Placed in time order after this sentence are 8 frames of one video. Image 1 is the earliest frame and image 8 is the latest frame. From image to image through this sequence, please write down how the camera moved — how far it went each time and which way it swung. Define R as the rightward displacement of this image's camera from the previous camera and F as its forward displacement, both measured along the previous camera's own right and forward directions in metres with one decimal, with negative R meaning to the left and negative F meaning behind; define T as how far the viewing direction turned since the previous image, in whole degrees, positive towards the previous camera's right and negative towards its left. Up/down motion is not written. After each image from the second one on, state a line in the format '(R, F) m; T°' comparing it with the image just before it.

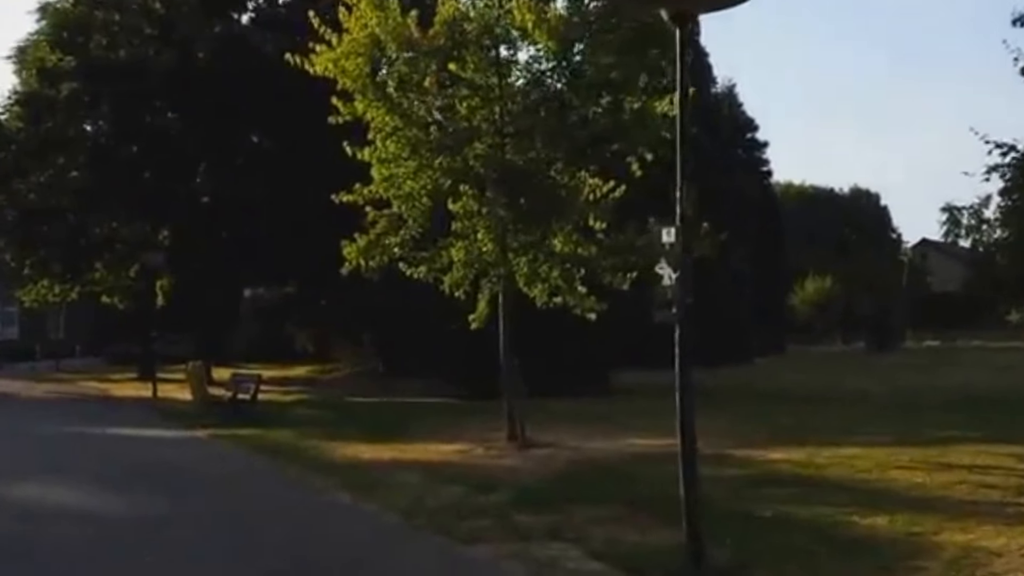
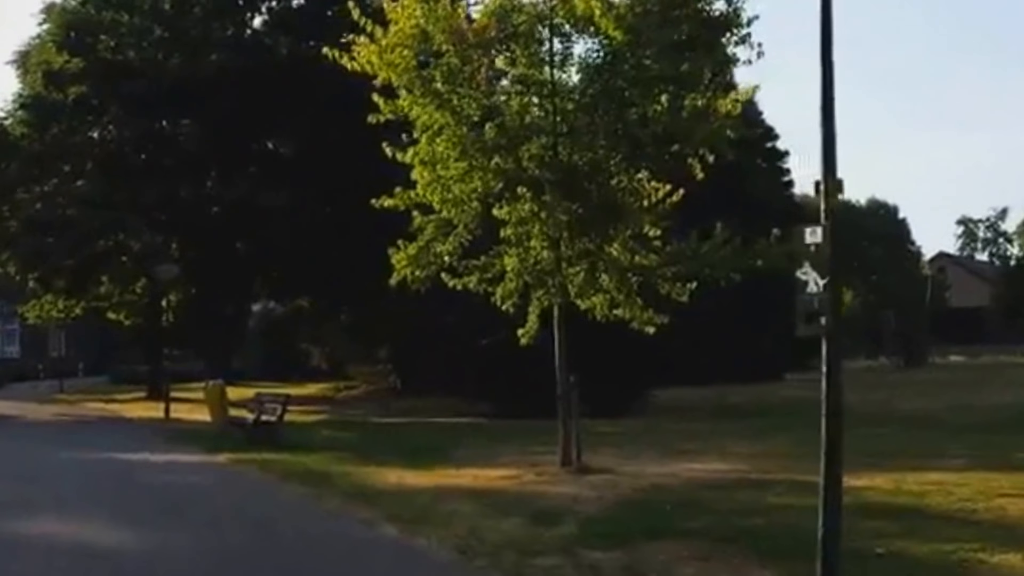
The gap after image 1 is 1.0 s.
(-0.9, +1.7) m; 0°
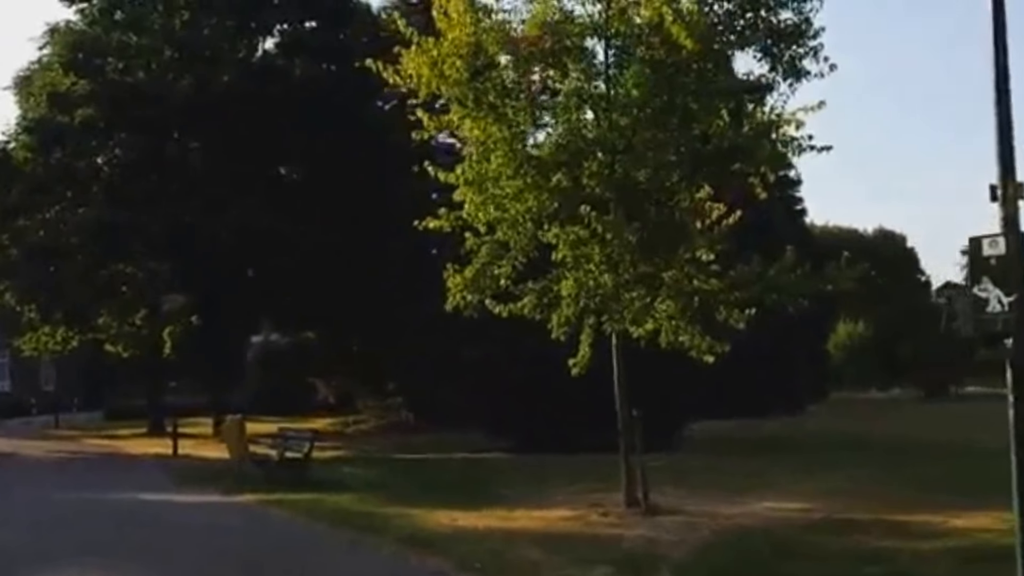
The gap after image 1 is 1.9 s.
(-1.0, +1.3) m; +1°
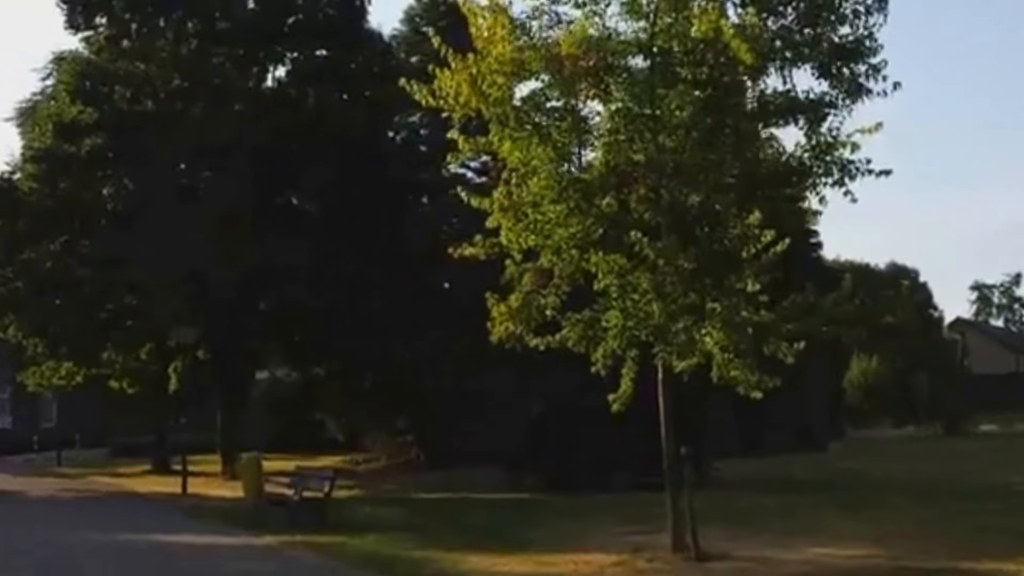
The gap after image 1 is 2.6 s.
(-0.5, +1.0) m; 0°
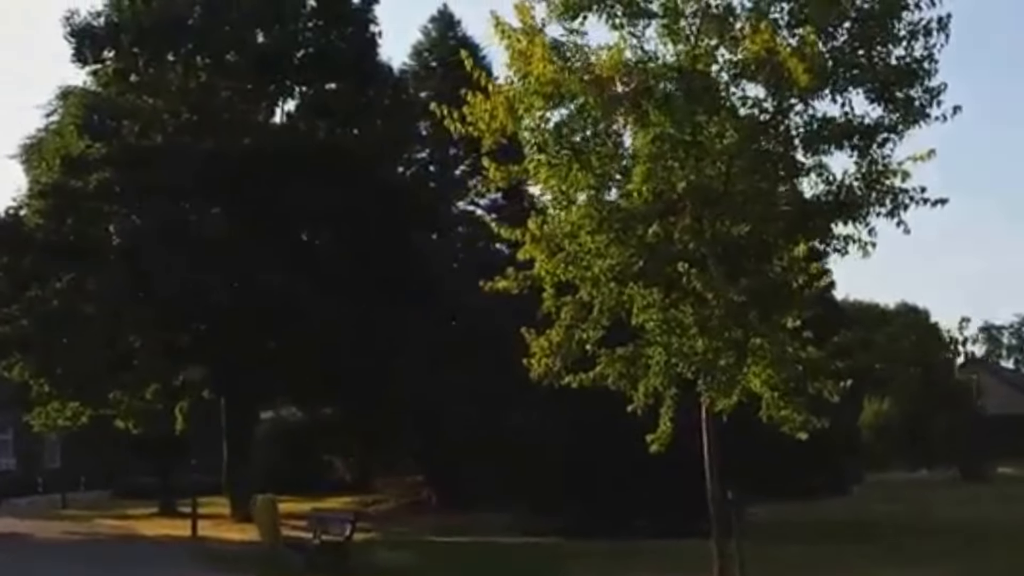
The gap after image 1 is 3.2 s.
(-0.4, +0.9) m; 0°
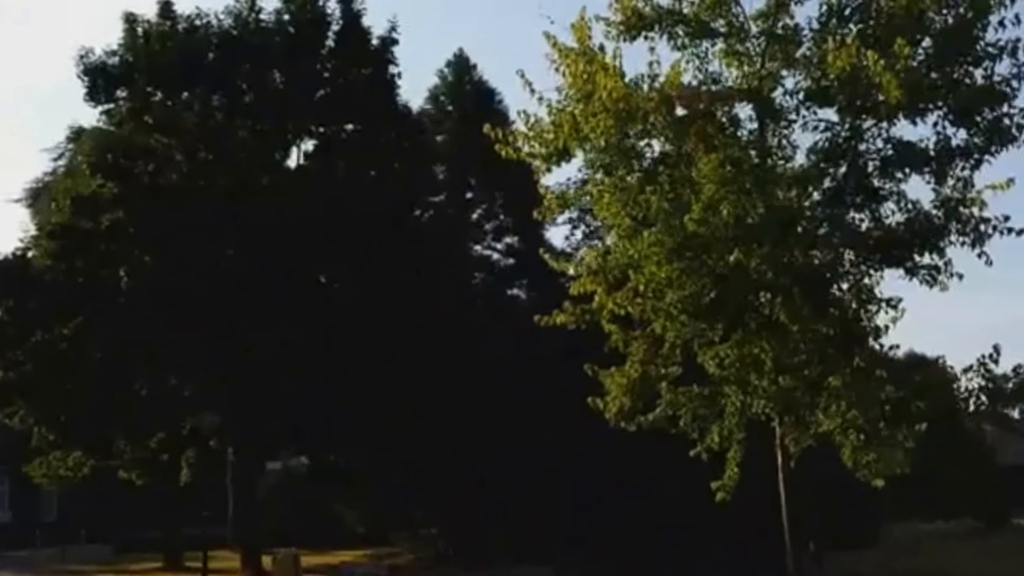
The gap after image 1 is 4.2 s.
(-0.7, +1.1) m; 0°
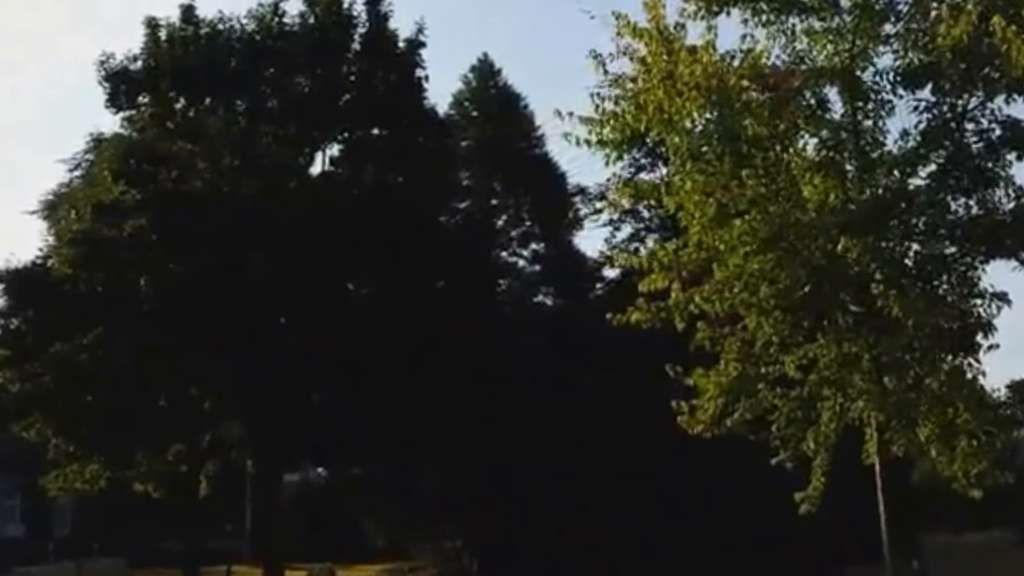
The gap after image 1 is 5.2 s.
(-0.7, +1.2) m; 0°
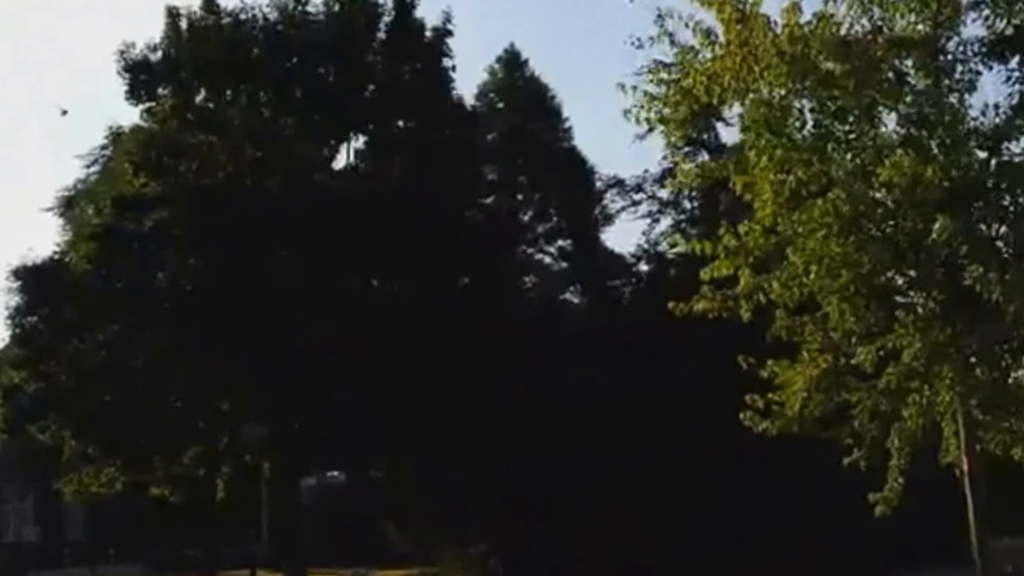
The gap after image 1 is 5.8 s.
(-0.5, +0.9) m; 0°
